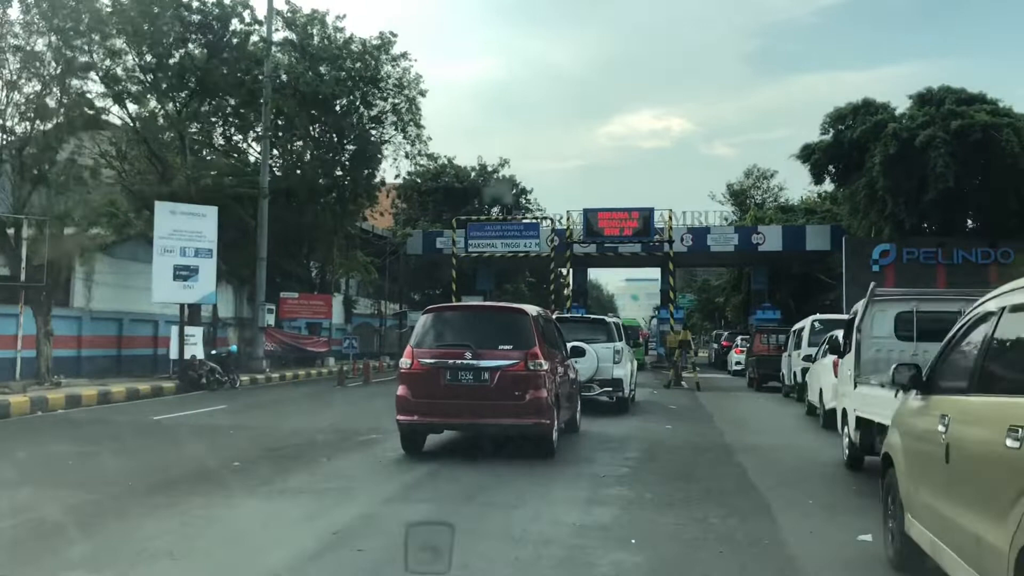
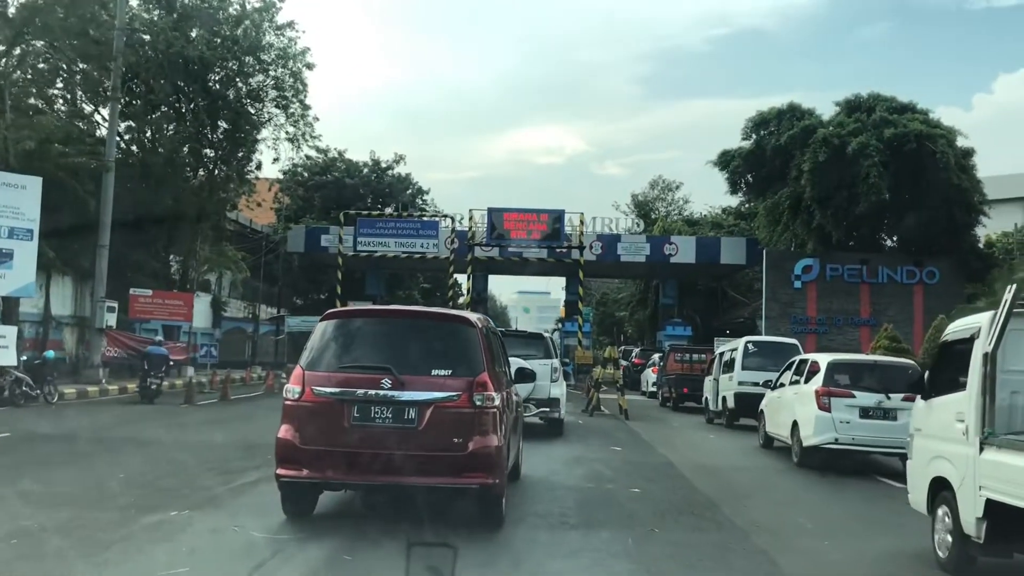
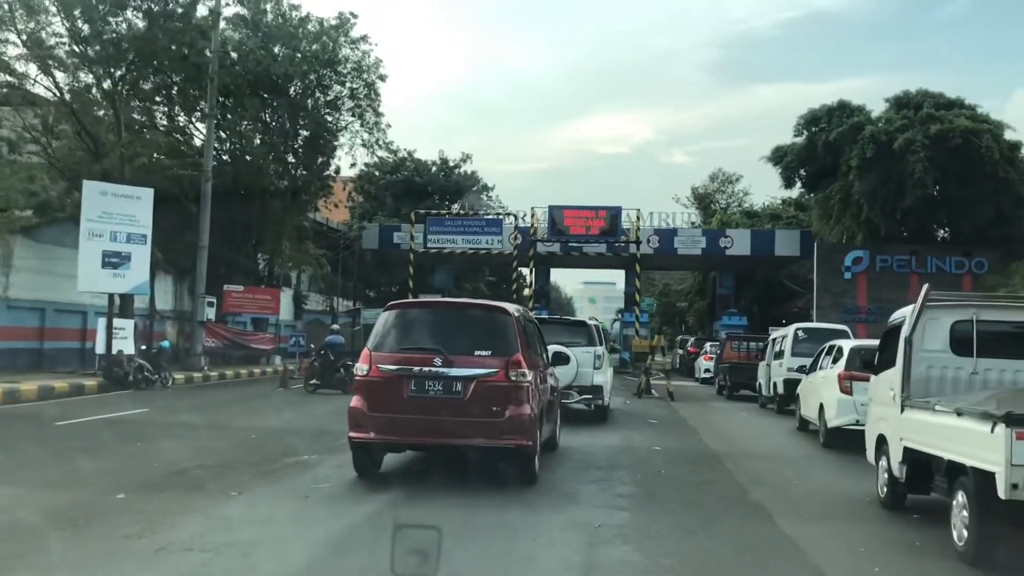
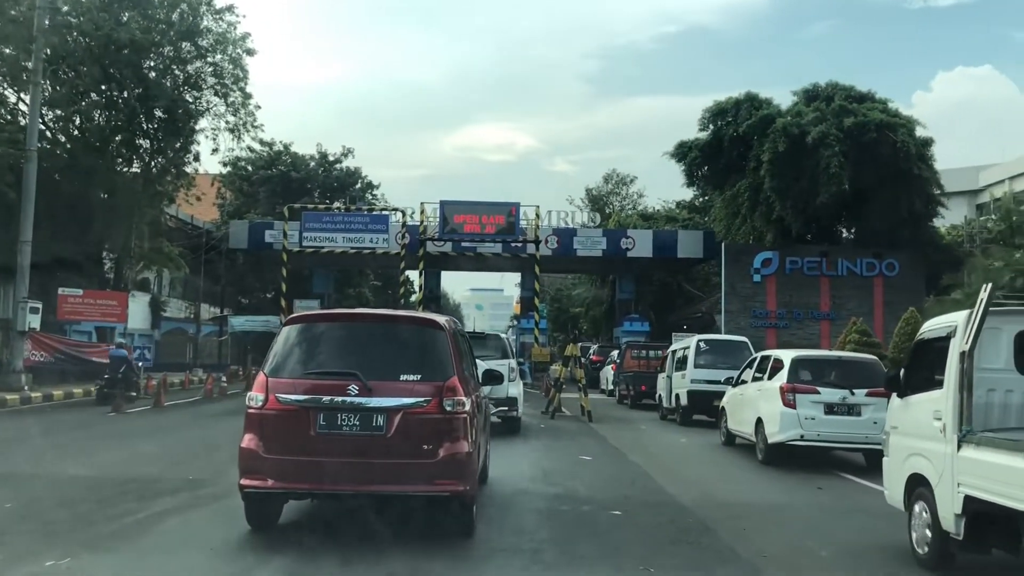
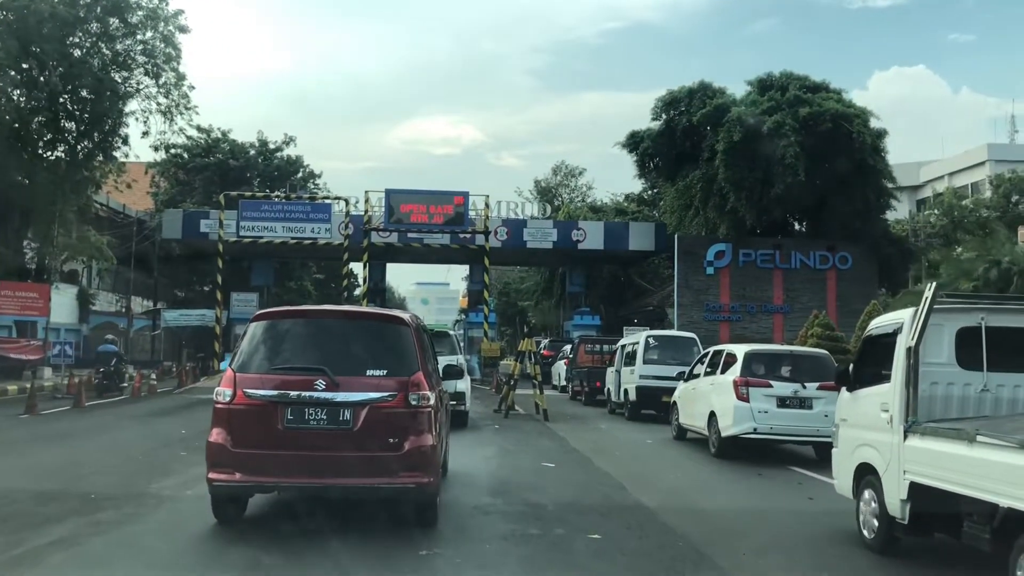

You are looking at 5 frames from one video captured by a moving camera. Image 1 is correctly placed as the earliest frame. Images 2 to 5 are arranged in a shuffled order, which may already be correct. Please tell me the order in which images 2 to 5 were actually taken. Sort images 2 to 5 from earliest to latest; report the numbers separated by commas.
3, 2, 4, 5
